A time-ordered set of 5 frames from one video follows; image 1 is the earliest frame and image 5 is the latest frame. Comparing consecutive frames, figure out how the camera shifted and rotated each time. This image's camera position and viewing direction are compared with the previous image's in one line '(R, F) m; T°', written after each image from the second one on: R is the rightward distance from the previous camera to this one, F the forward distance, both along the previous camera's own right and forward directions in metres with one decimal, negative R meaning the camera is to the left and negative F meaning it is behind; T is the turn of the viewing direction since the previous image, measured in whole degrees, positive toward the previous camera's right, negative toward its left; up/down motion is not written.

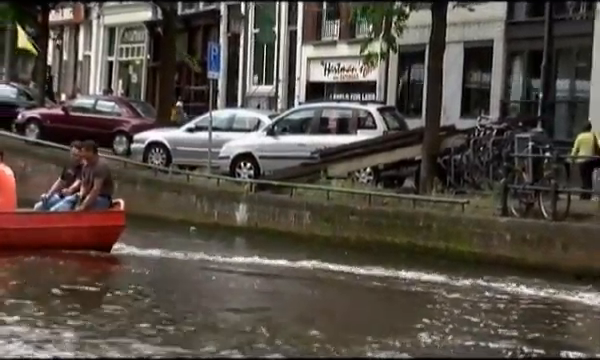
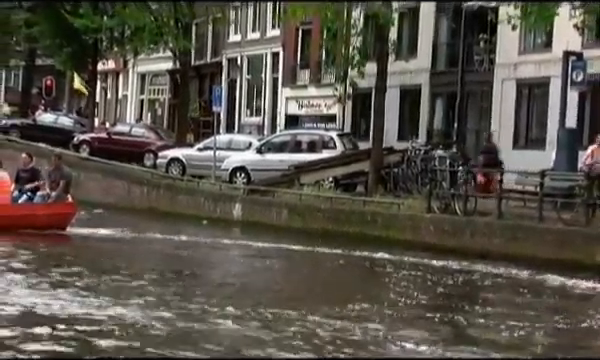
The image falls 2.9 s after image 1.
(+1.6, -6.7) m; -3°
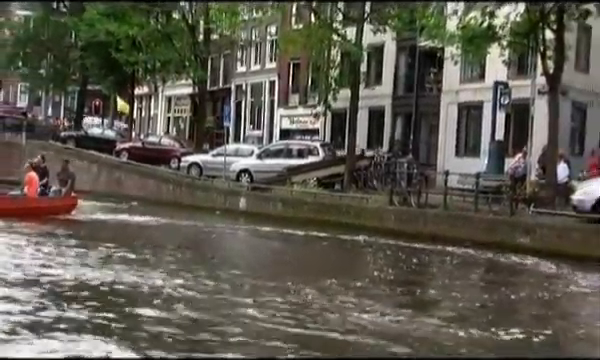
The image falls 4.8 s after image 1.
(+0.3, -7.3) m; 0°
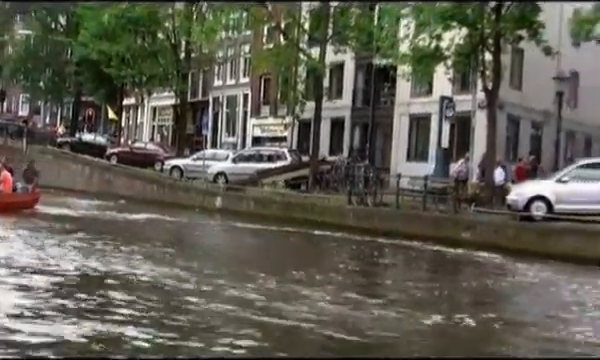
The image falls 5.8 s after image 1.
(-0.1, -4.3) m; +2°
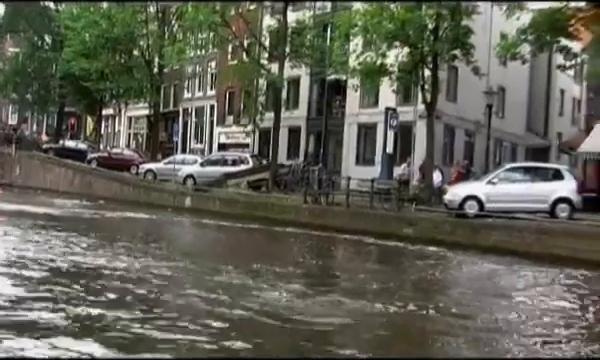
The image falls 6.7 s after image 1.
(-0.1, -4.5) m; +2°
